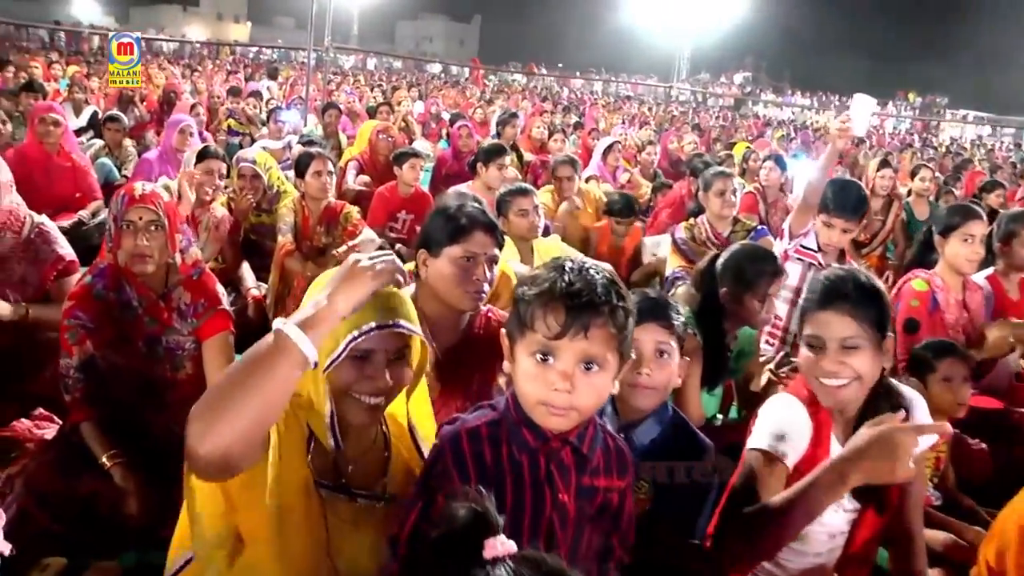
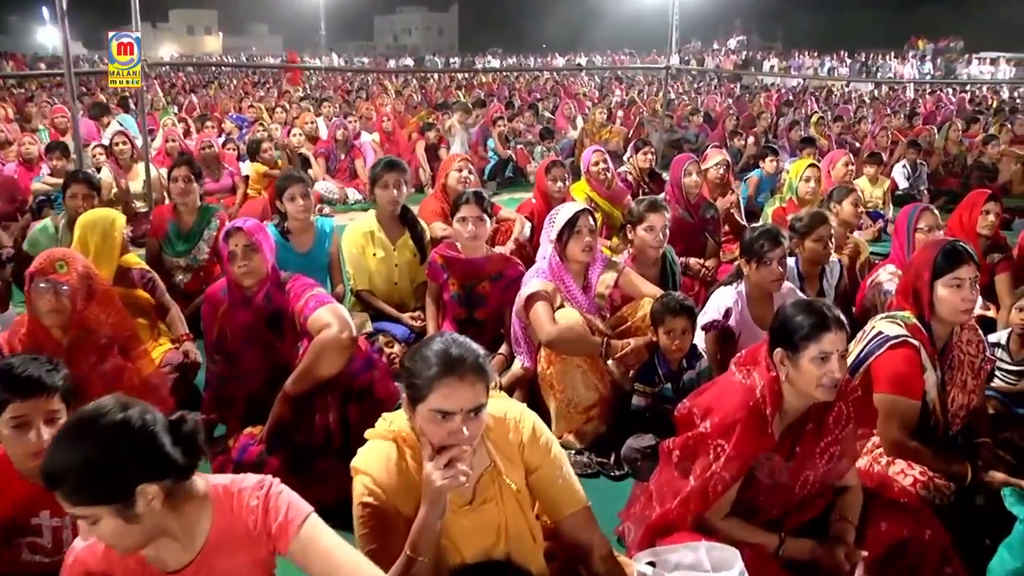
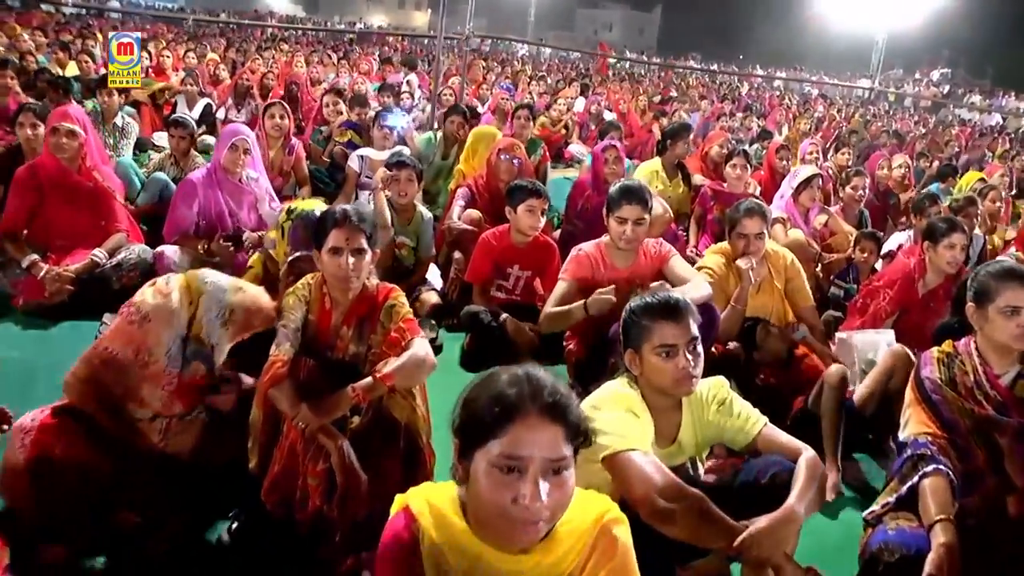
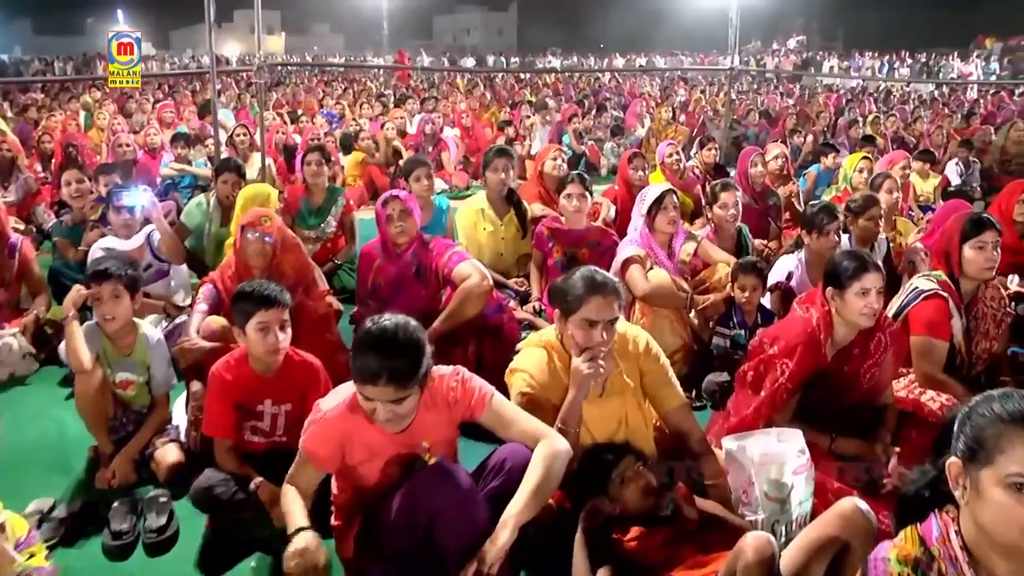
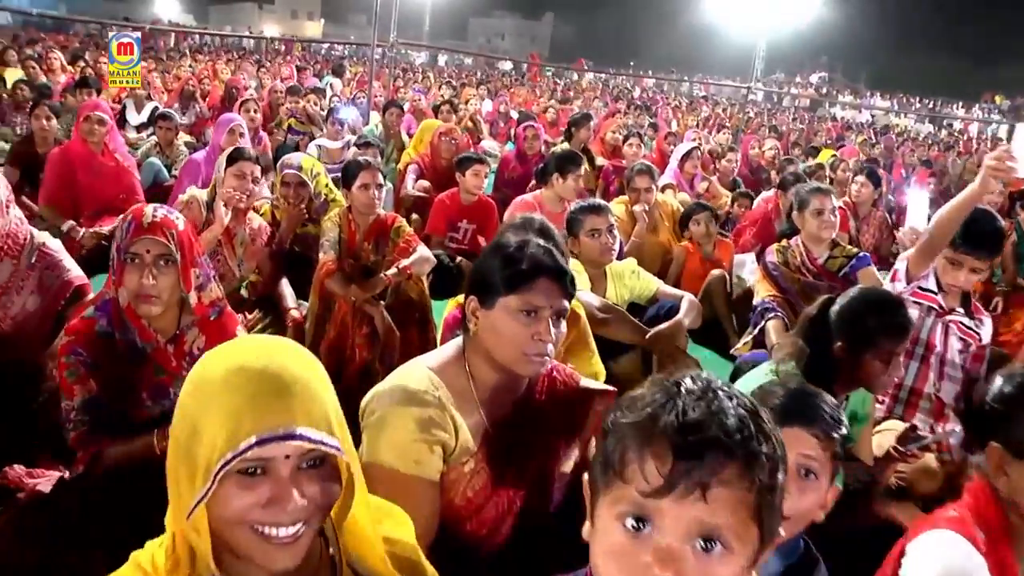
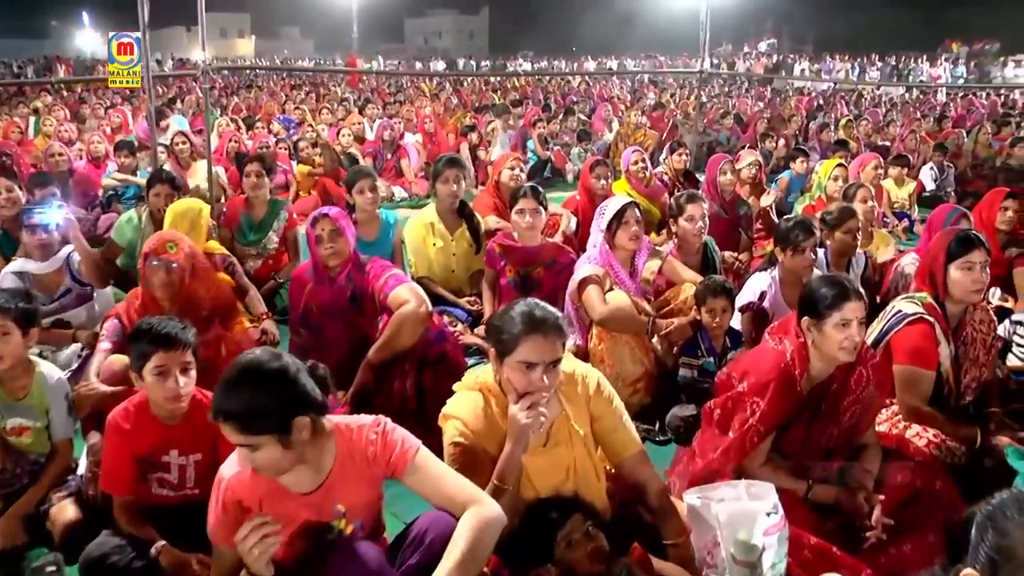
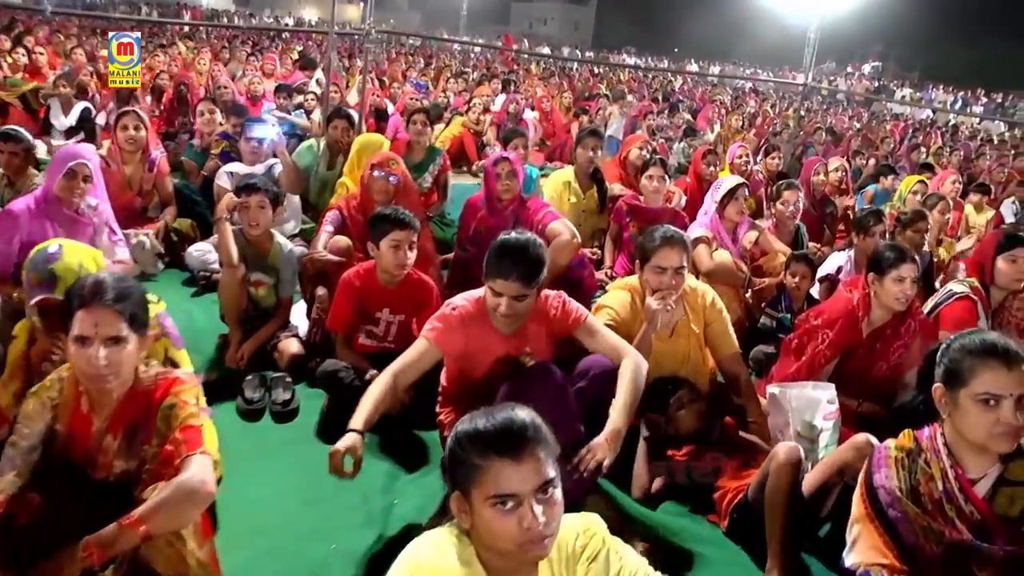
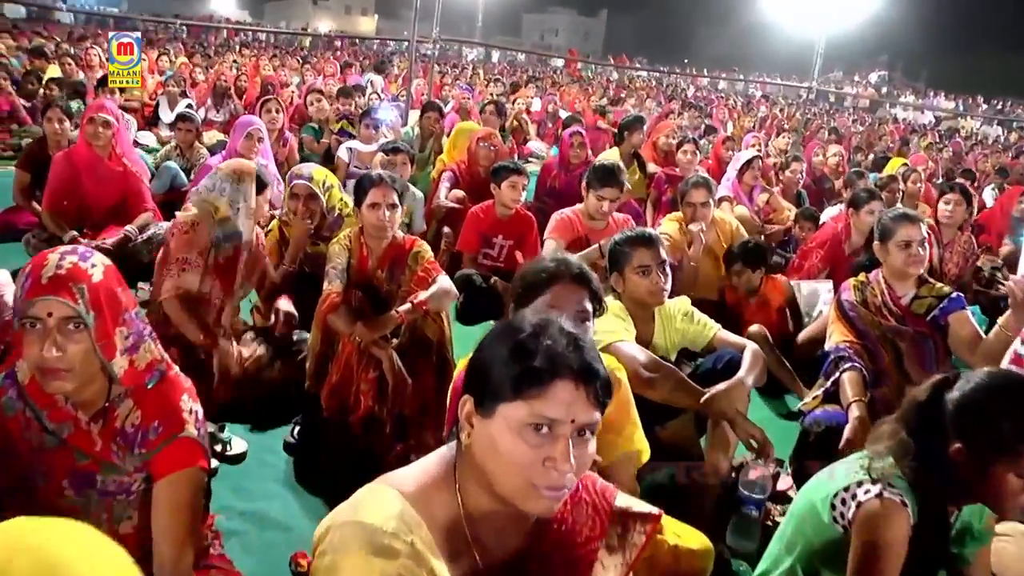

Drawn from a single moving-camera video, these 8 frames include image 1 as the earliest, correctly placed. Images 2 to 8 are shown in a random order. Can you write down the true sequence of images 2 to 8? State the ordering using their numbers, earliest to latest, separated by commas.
5, 8, 3, 7, 4, 6, 2
